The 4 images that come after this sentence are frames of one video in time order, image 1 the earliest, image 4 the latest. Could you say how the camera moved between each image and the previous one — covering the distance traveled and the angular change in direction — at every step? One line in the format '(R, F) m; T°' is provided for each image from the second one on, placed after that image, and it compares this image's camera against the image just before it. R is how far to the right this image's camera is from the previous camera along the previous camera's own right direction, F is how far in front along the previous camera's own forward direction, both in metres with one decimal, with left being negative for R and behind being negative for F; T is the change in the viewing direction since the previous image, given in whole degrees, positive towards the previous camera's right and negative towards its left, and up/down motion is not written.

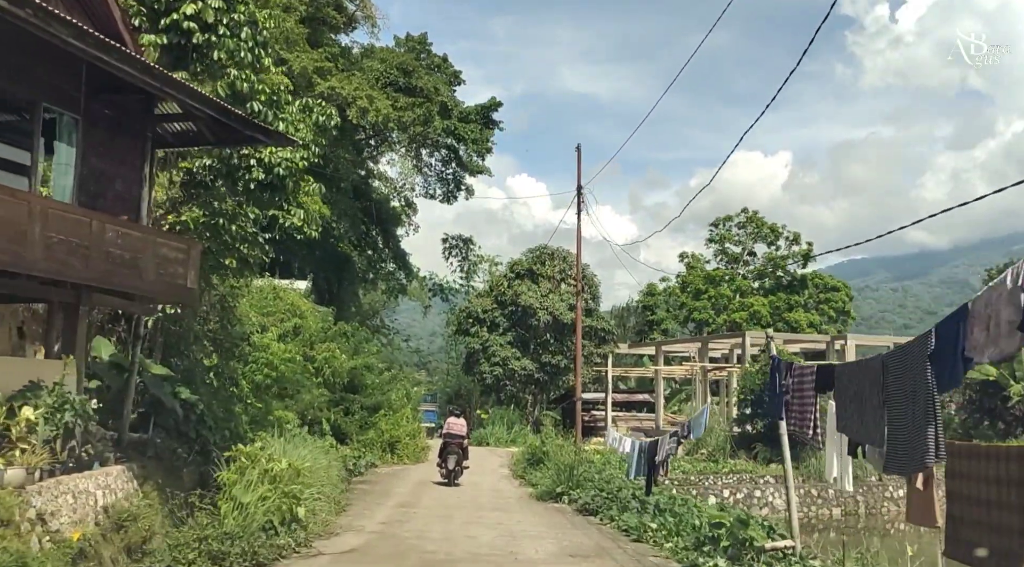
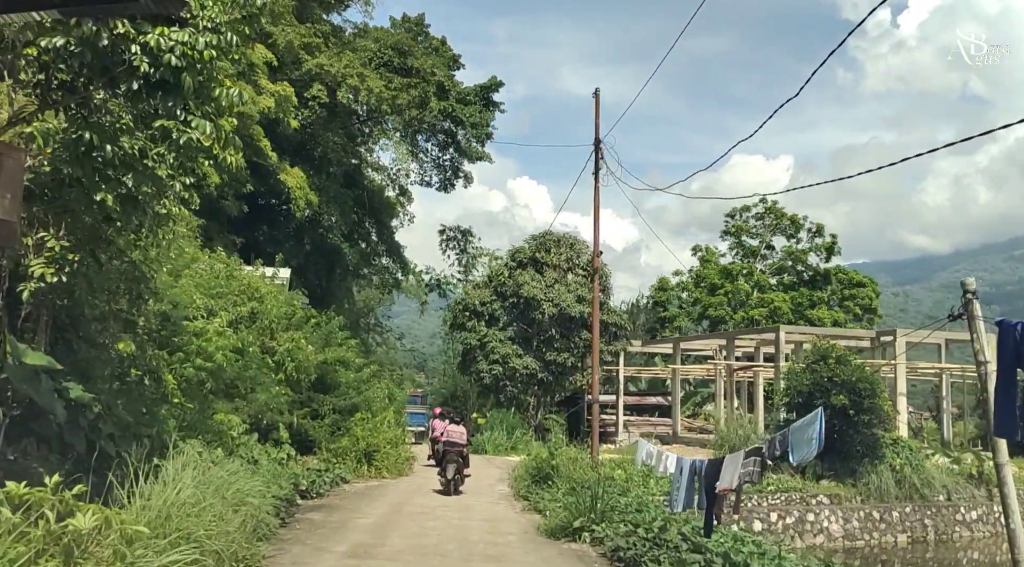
(0.0, +2.9) m; 0°
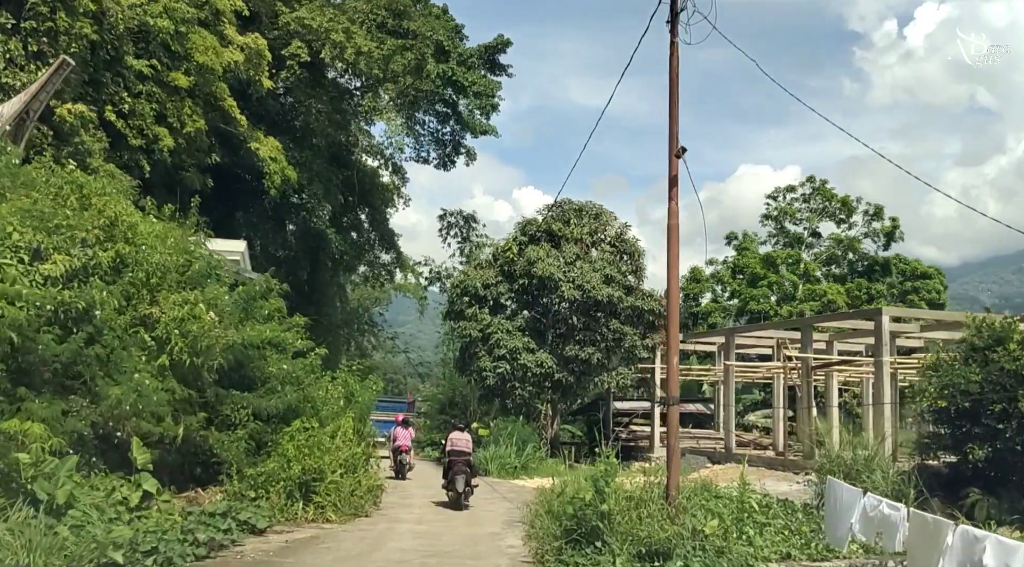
(-0.1, +5.2) m; 0°
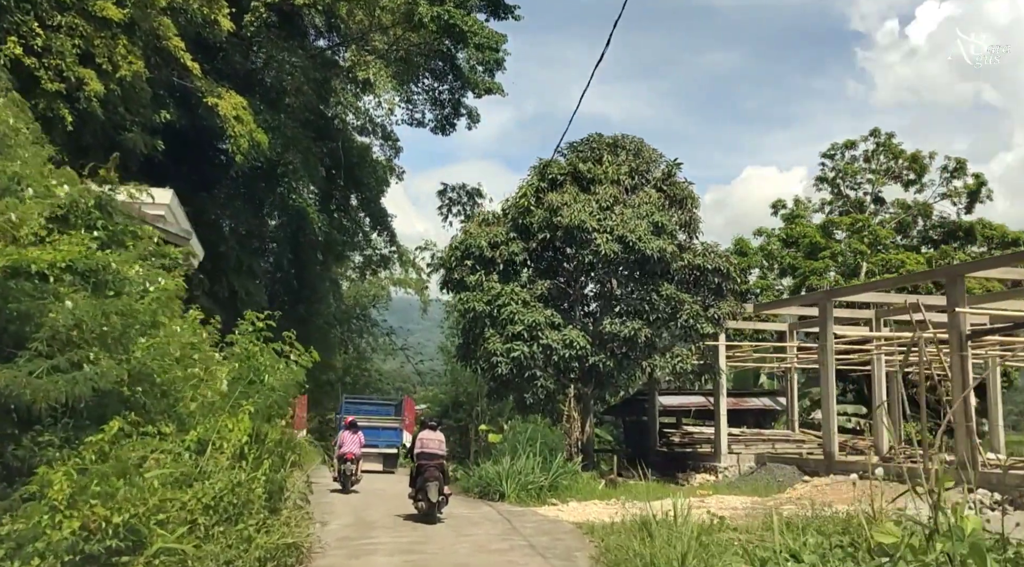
(-0.2, +5.3) m; 0°
